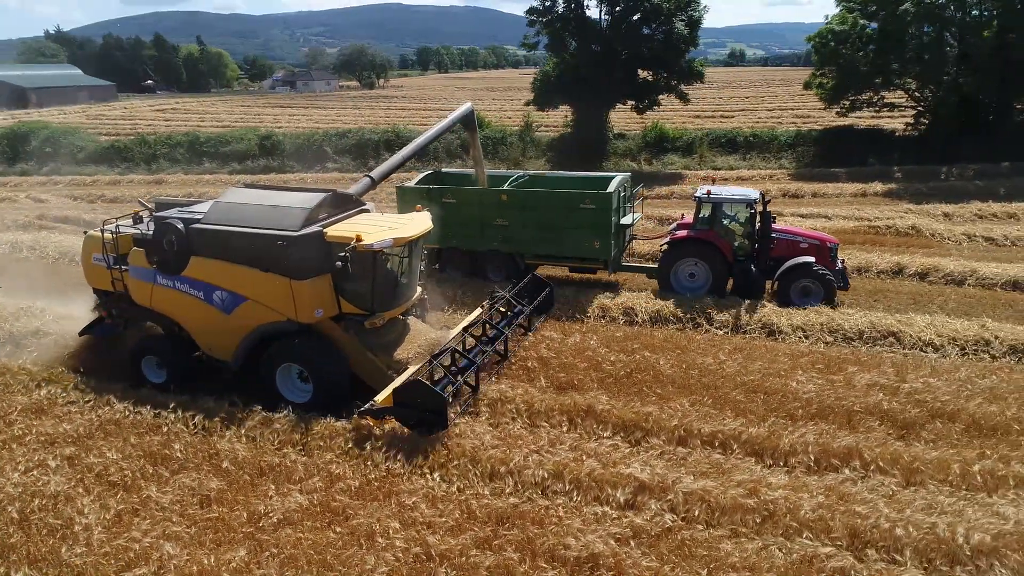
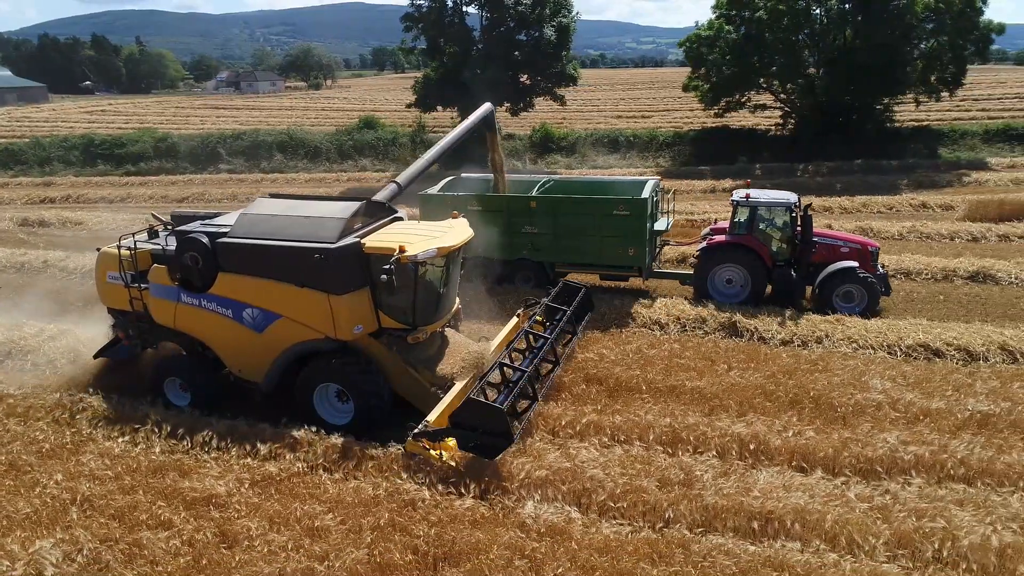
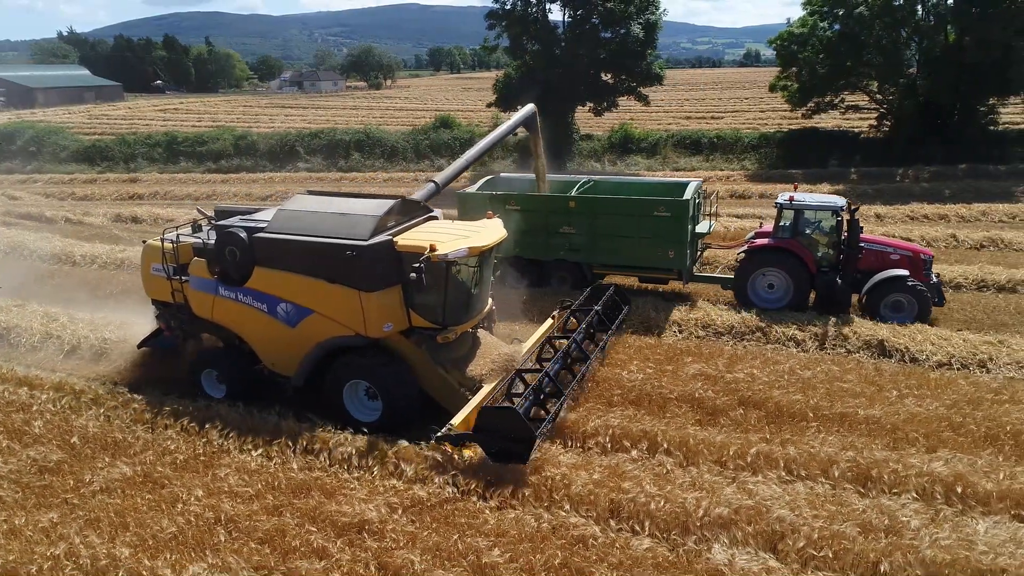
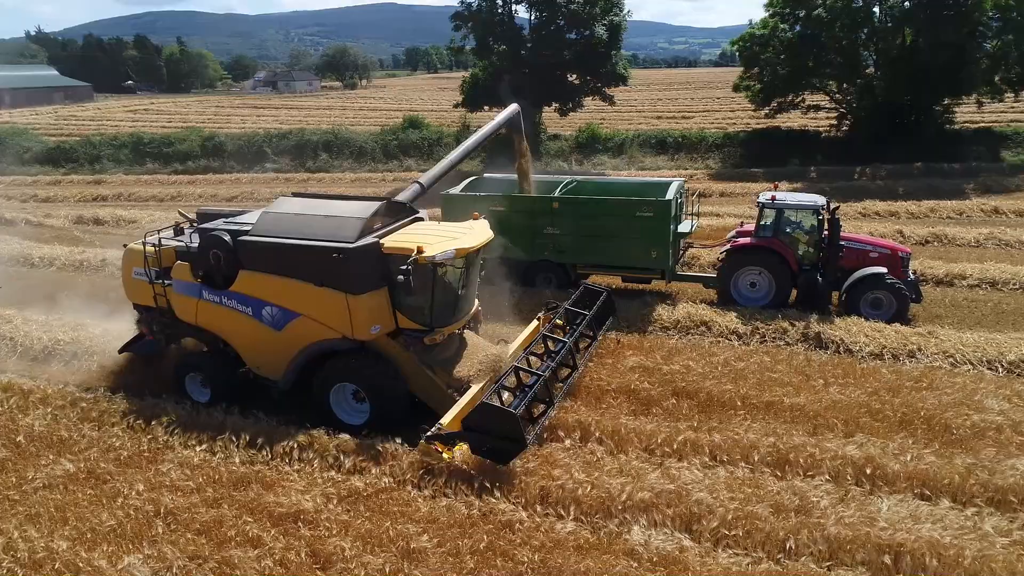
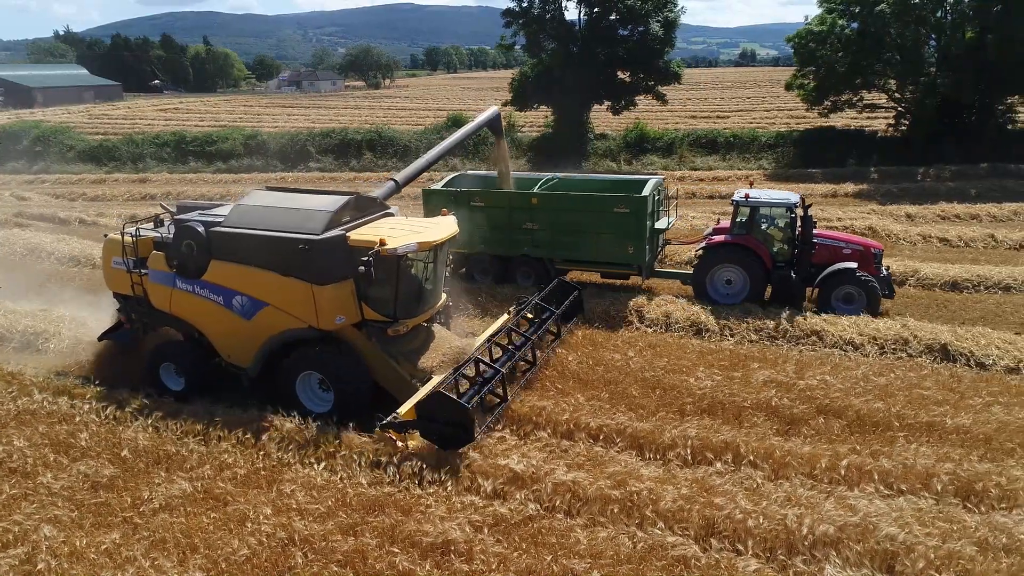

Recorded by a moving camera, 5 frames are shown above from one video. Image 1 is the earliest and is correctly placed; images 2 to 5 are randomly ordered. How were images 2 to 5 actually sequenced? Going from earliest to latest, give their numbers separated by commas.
5, 3, 4, 2
